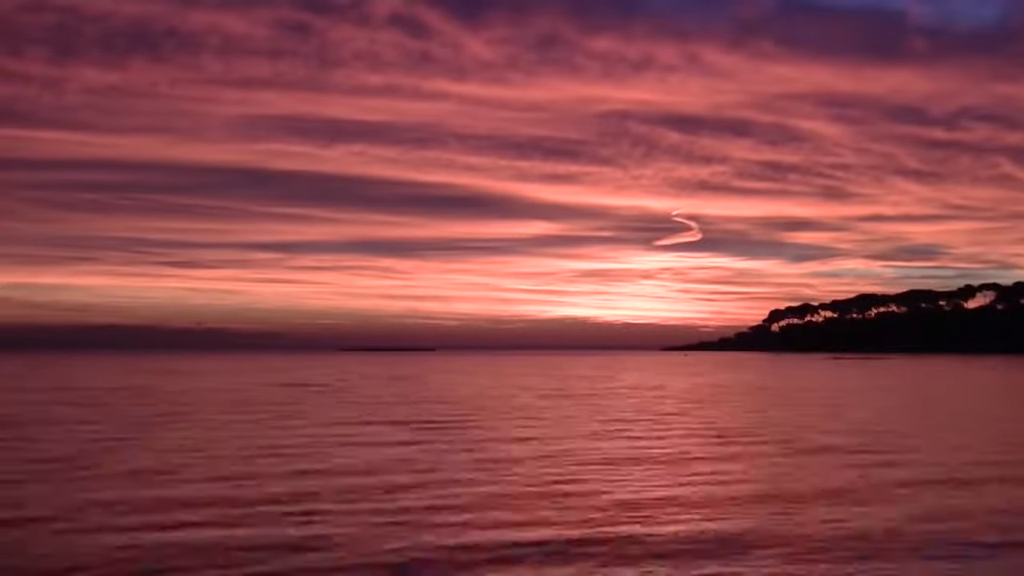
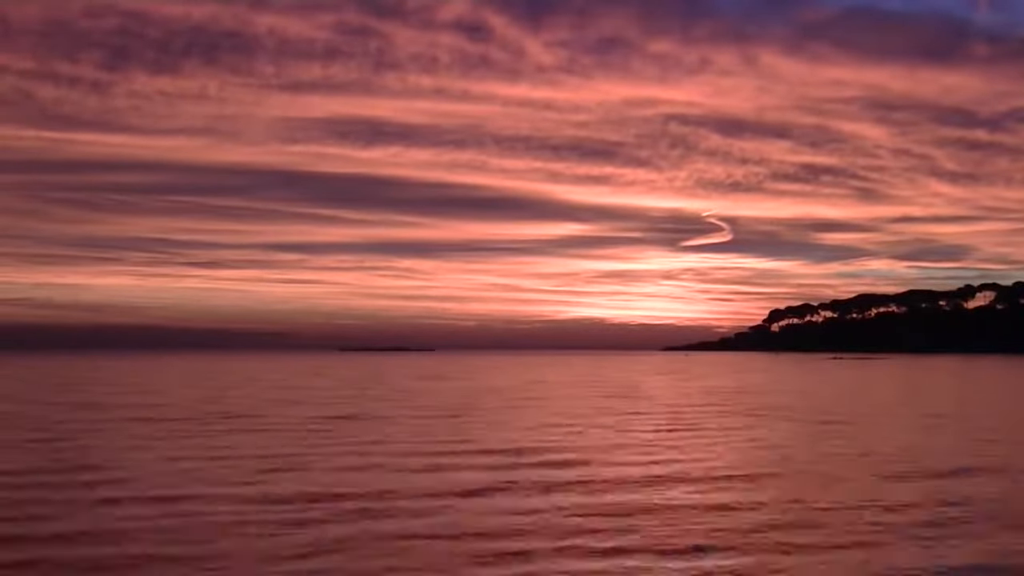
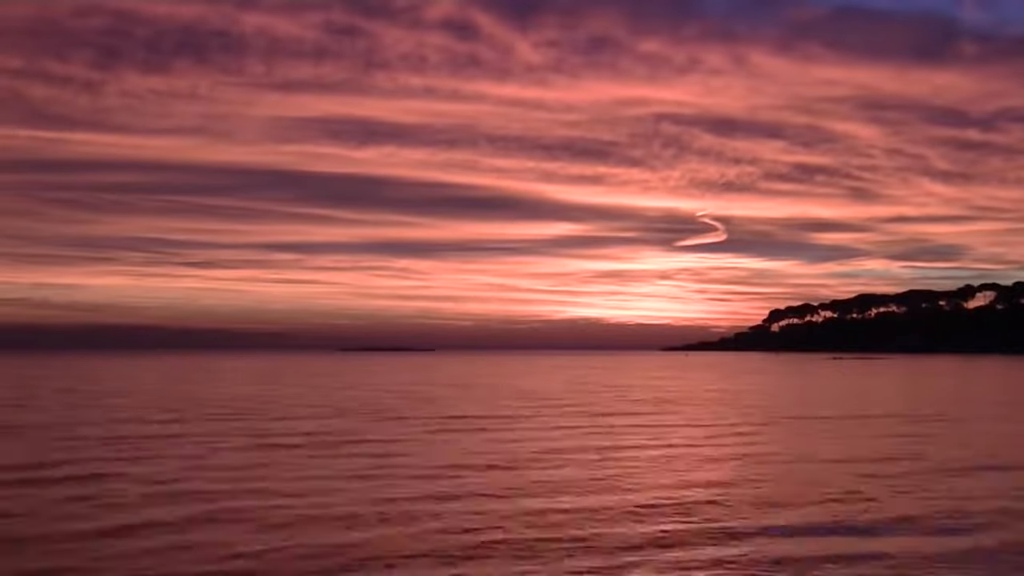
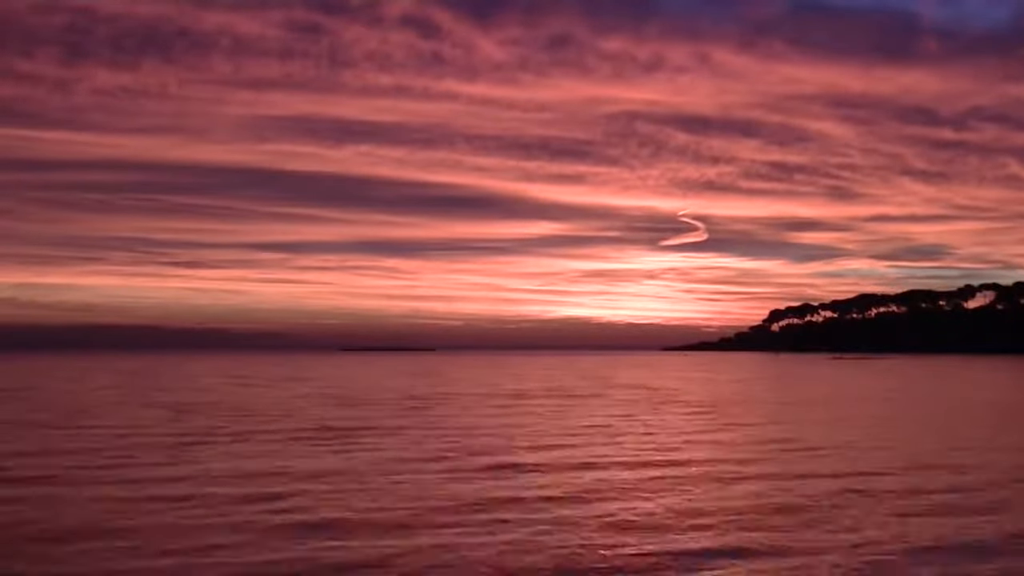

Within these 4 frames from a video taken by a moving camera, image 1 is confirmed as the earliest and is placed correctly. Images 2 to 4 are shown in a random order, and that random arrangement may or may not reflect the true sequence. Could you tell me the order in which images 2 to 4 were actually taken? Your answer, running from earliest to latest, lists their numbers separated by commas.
4, 3, 2
